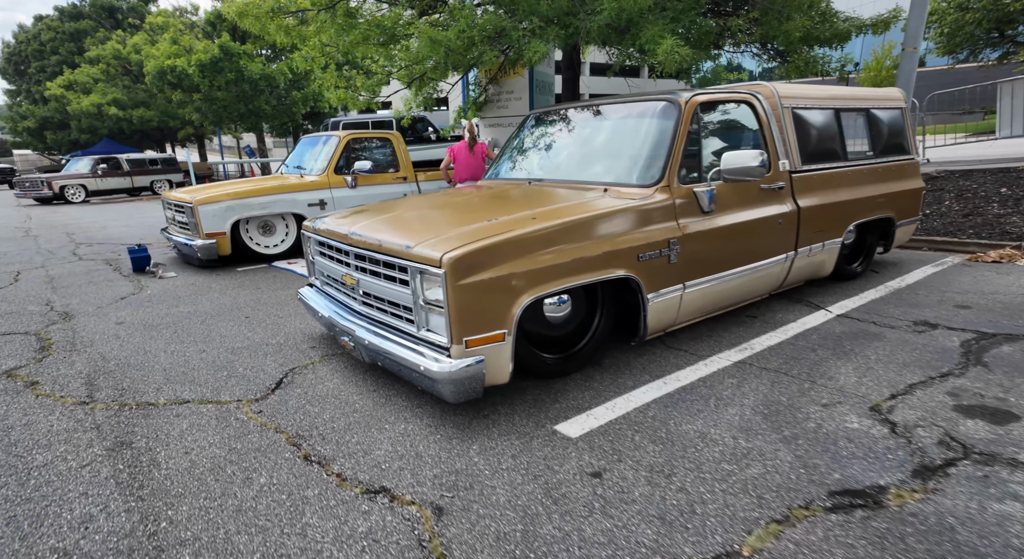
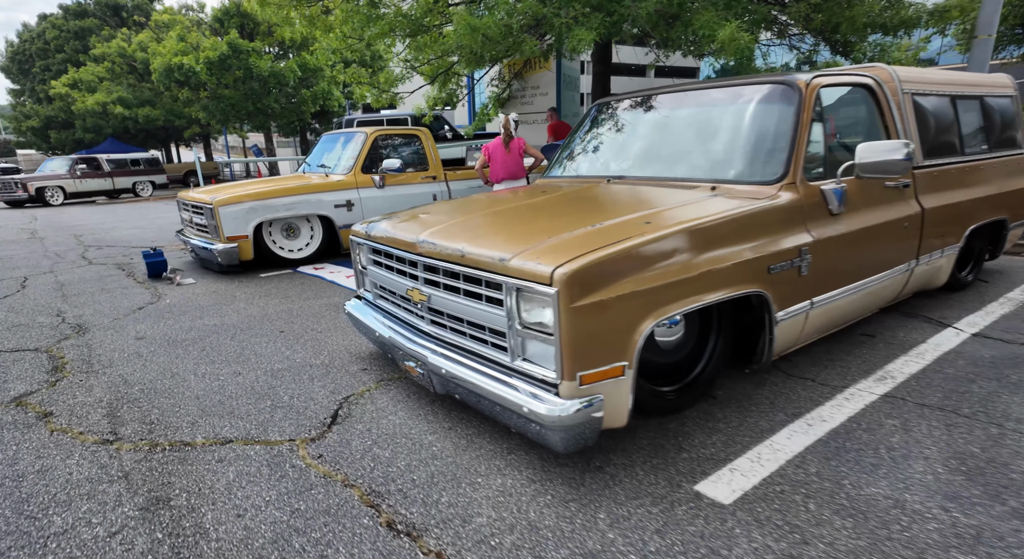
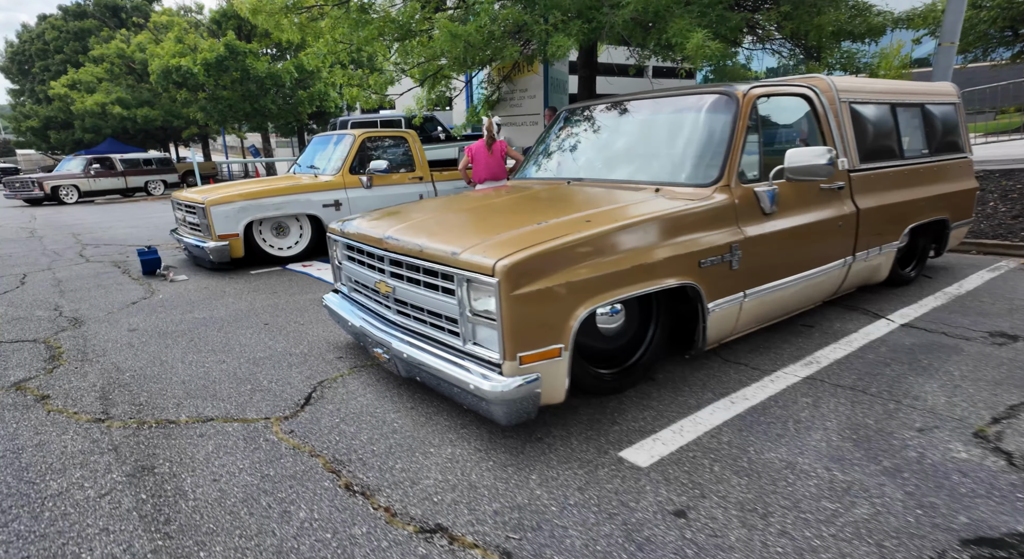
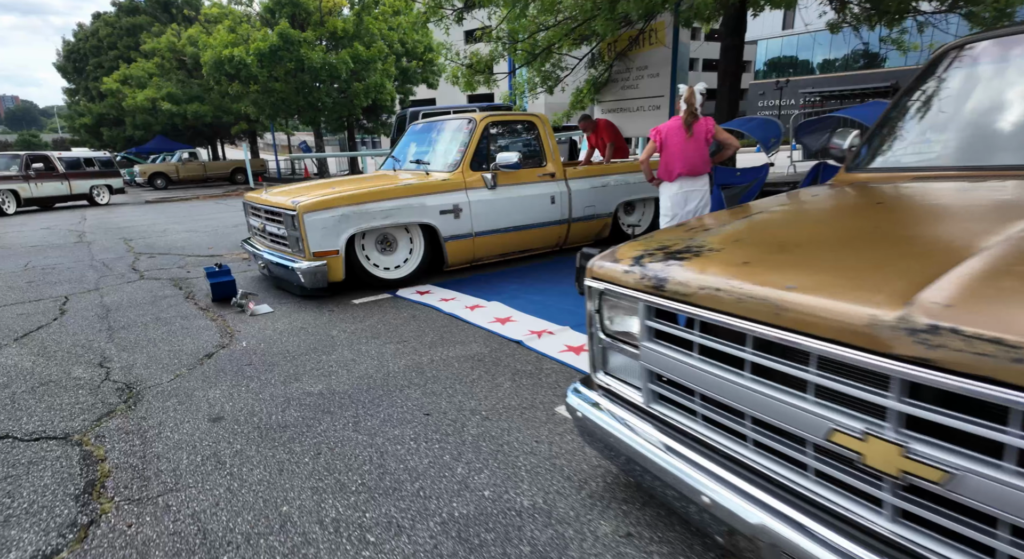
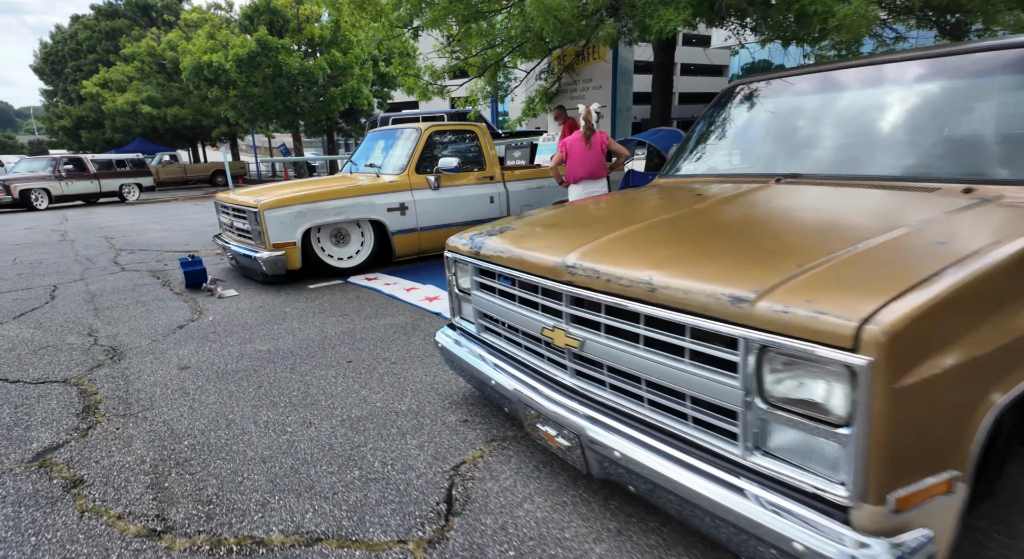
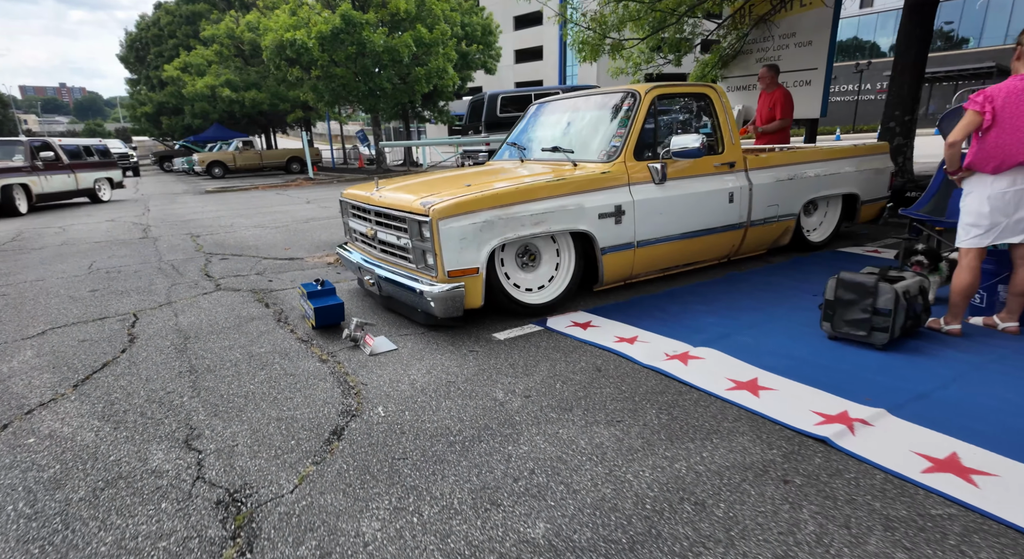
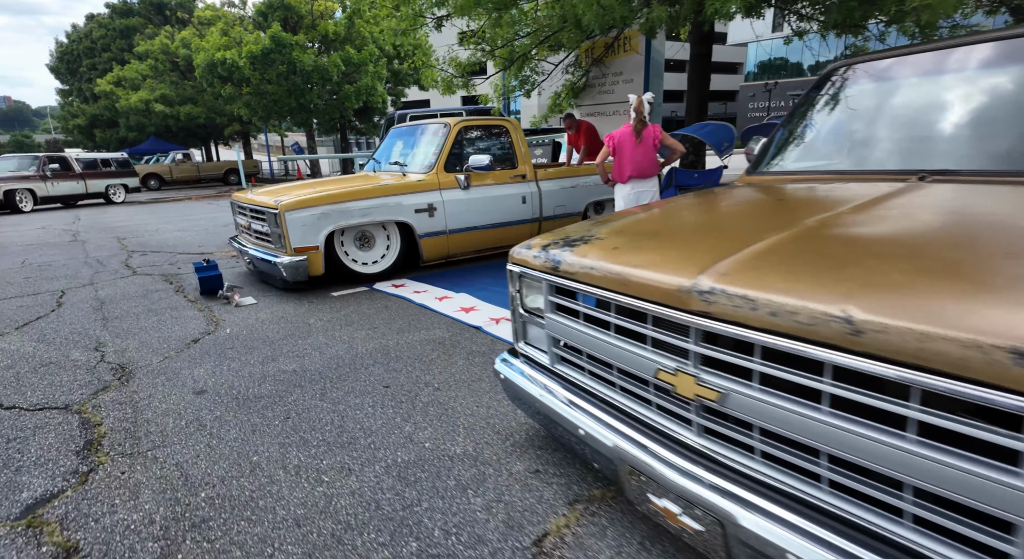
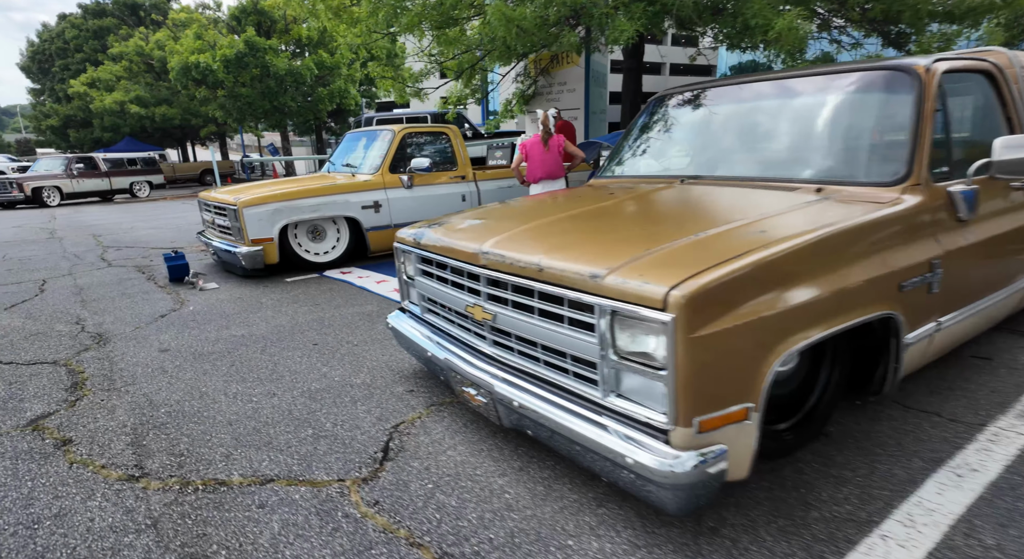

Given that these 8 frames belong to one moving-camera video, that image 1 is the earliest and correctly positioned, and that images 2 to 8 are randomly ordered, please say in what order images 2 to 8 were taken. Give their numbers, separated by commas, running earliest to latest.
3, 2, 8, 5, 7, 4, 6
